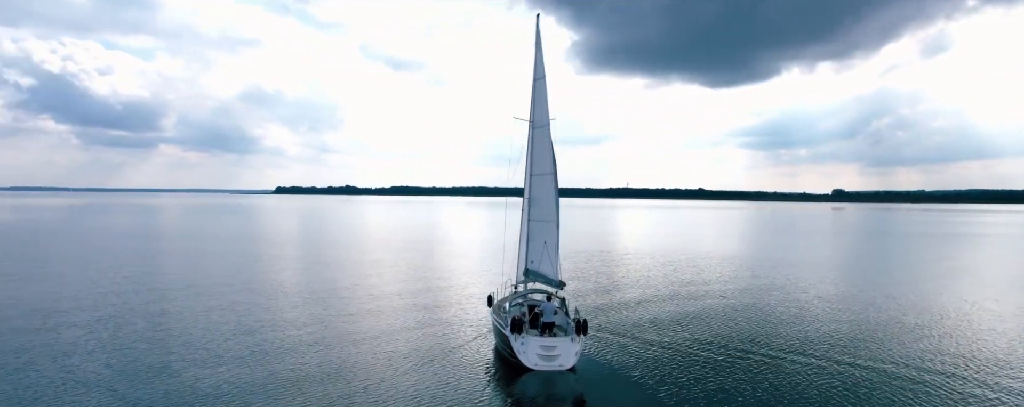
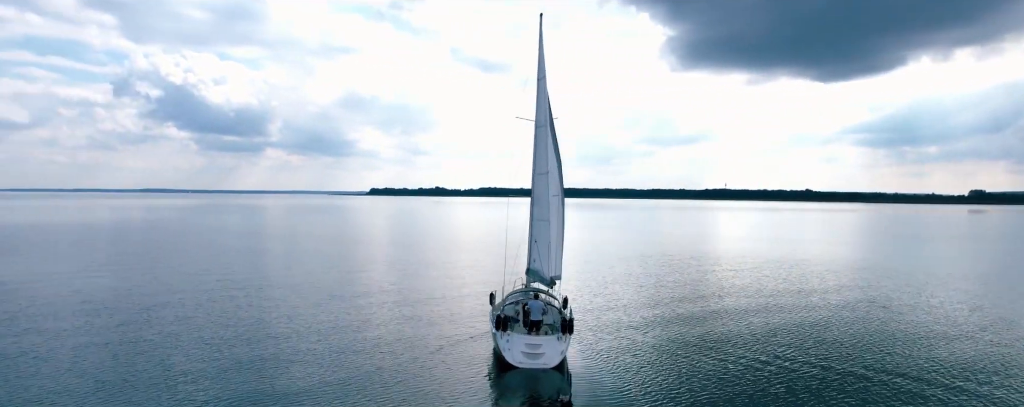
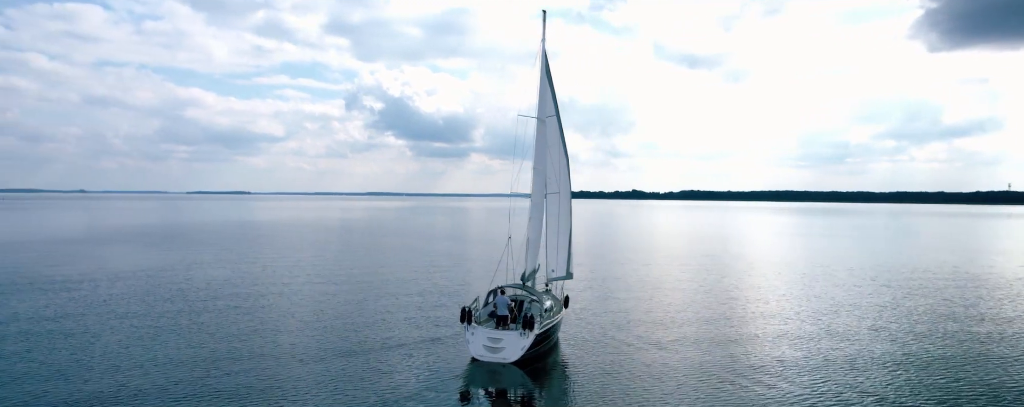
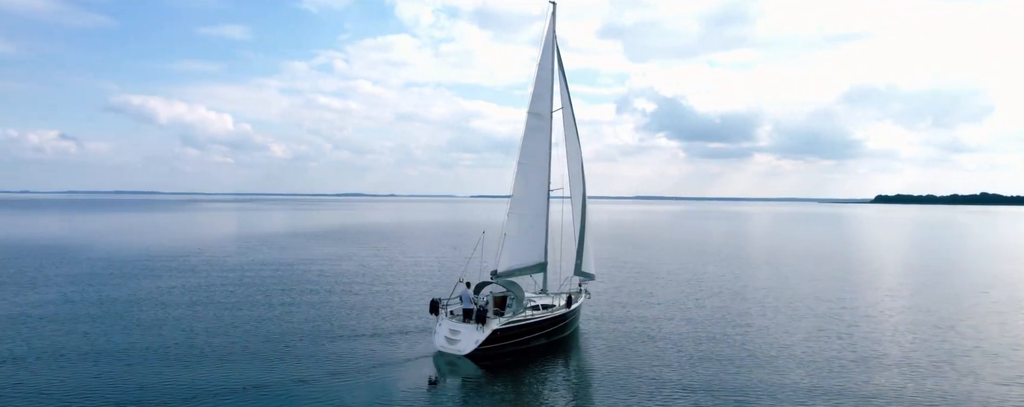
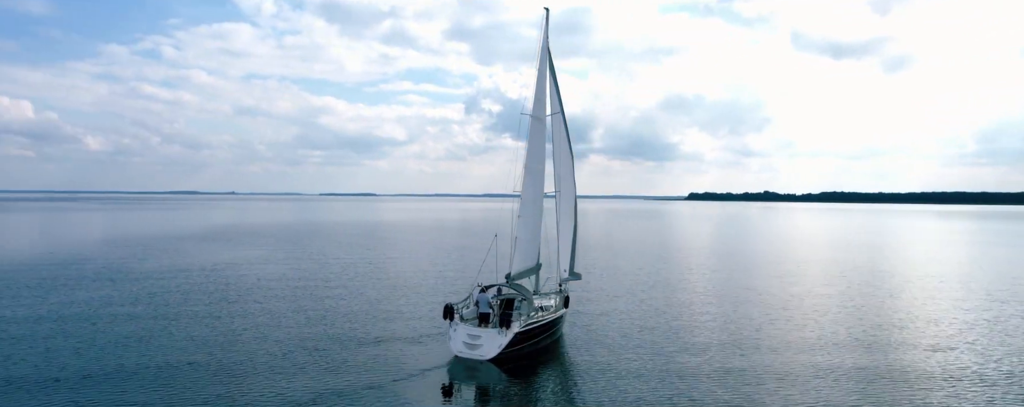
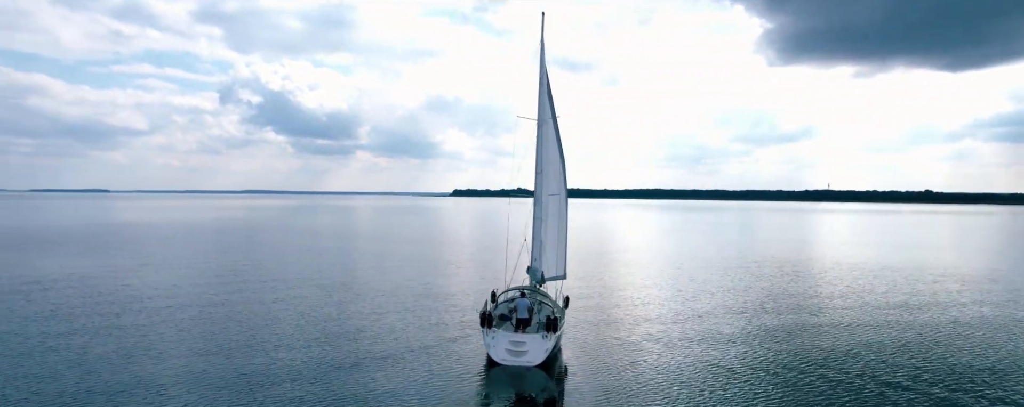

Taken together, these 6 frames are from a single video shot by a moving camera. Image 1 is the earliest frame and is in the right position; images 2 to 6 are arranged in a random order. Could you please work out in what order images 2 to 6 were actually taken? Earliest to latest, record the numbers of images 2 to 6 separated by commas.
2, 6, 3, 5, 4
